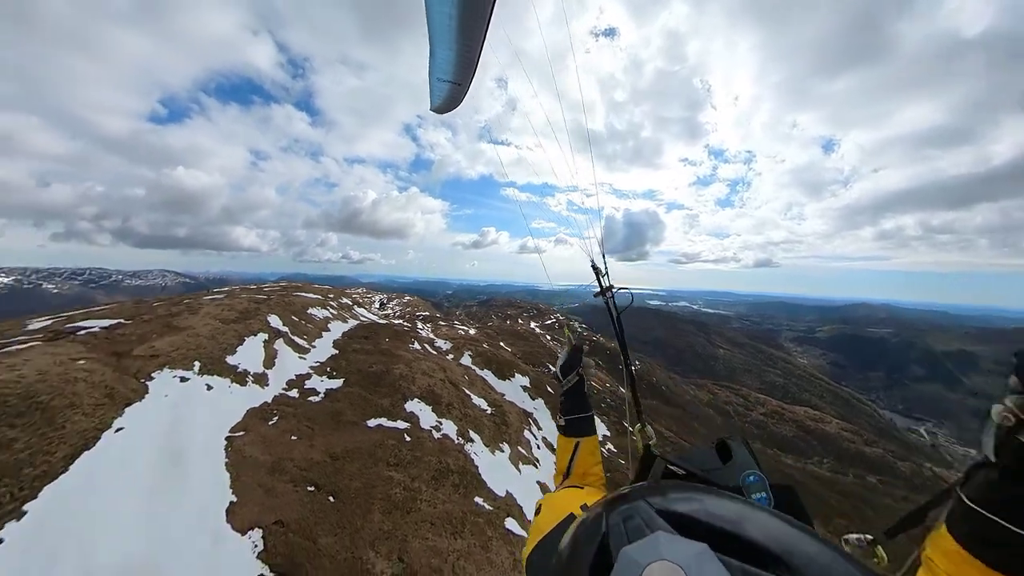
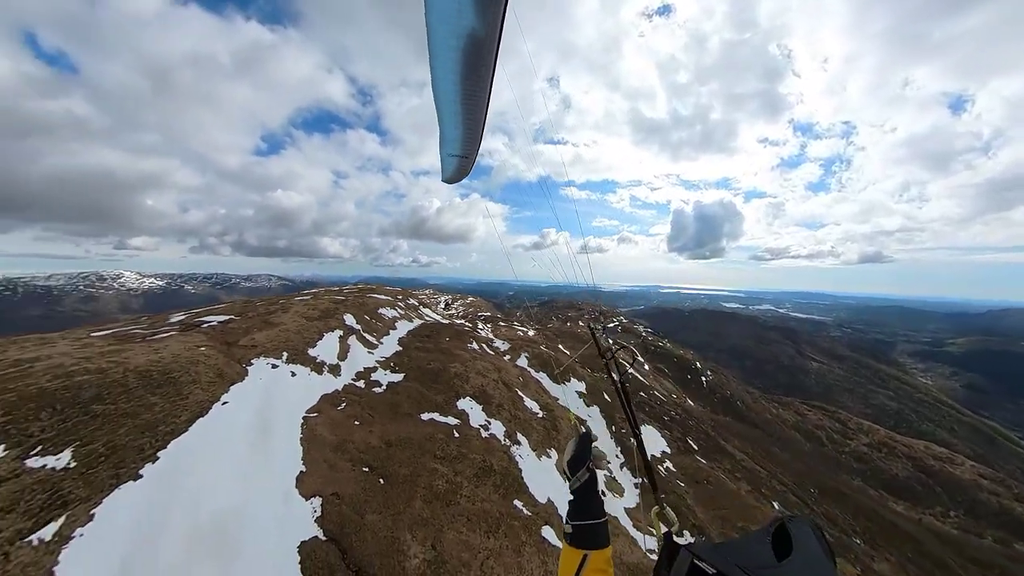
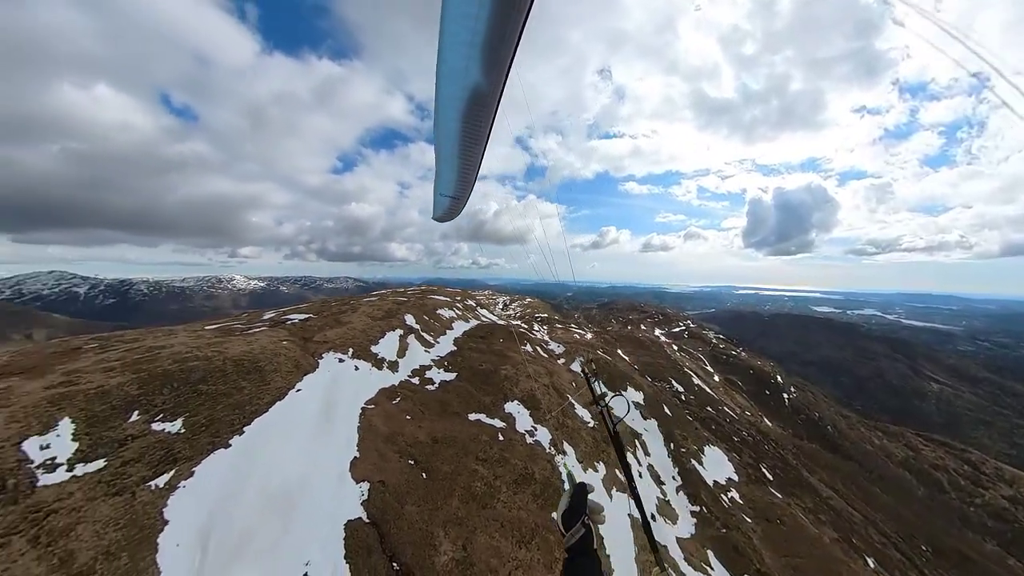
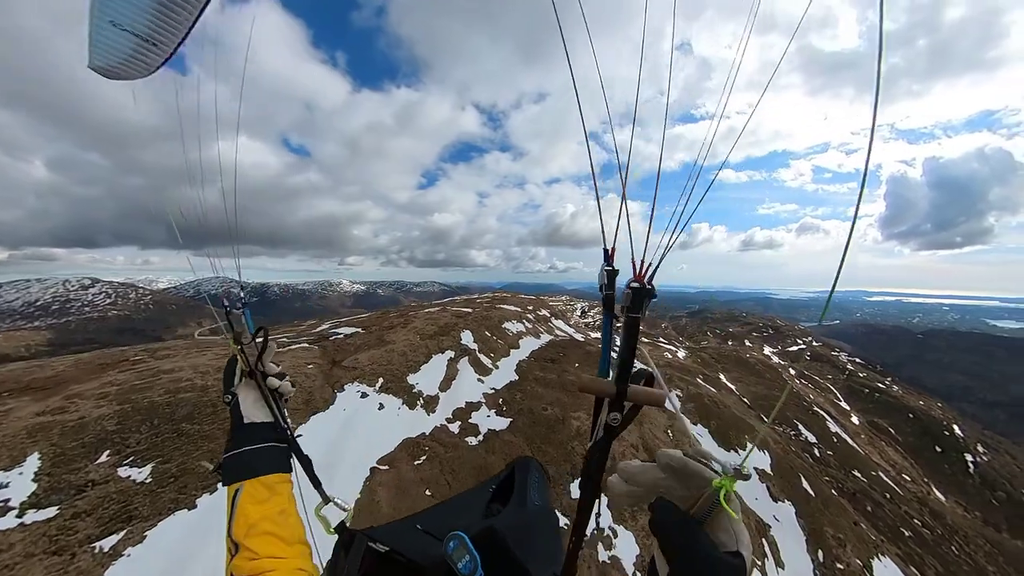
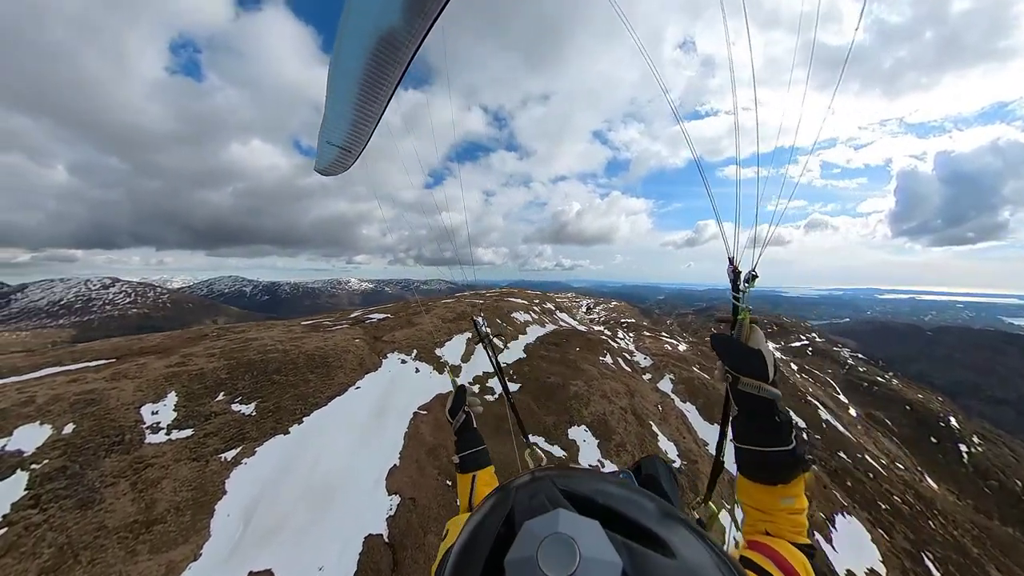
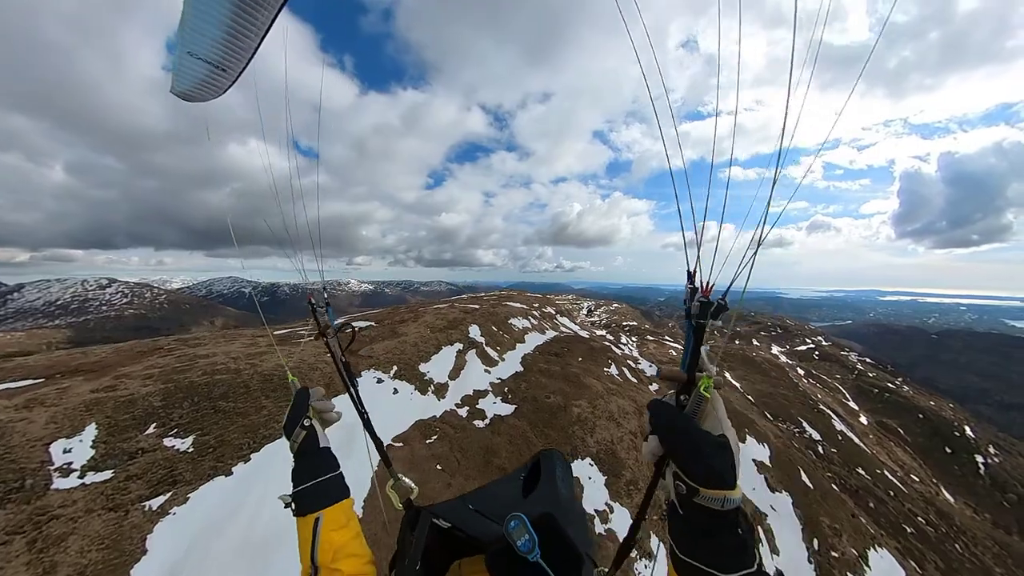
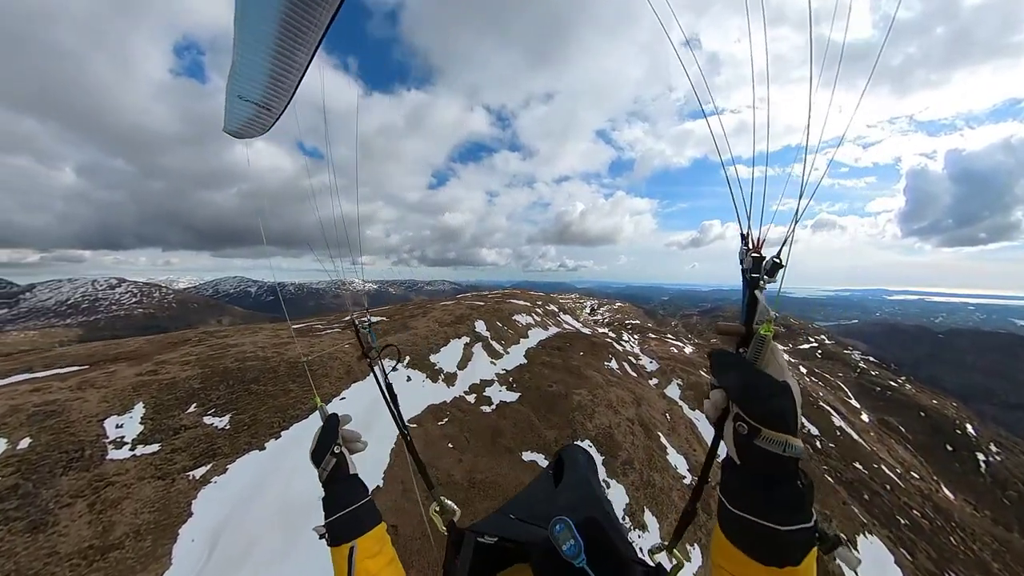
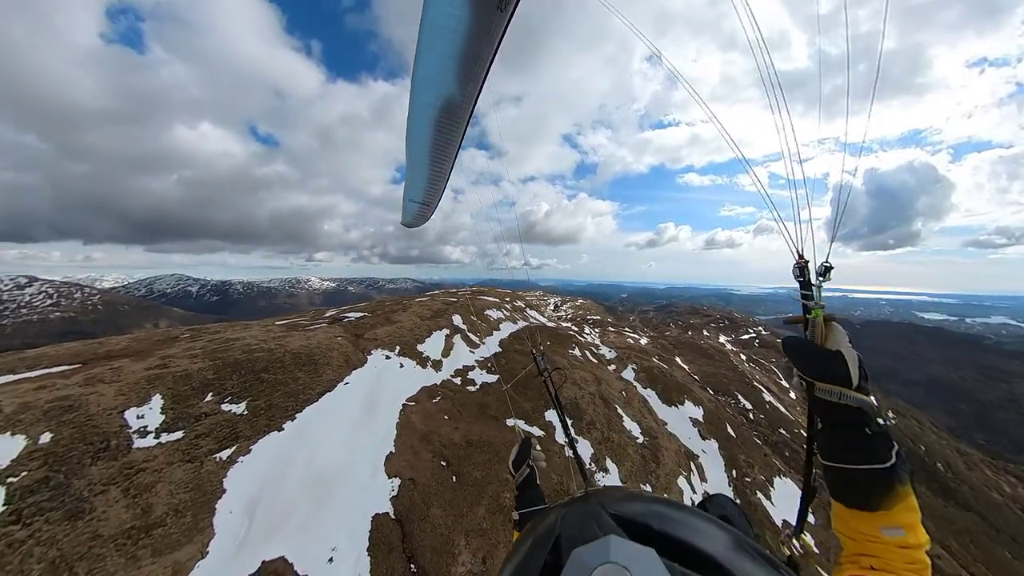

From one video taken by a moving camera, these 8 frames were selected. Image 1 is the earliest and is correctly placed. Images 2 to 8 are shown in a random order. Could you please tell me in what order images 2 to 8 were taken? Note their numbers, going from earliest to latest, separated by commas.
2, 3, 8, 5, 7, 6, 4
